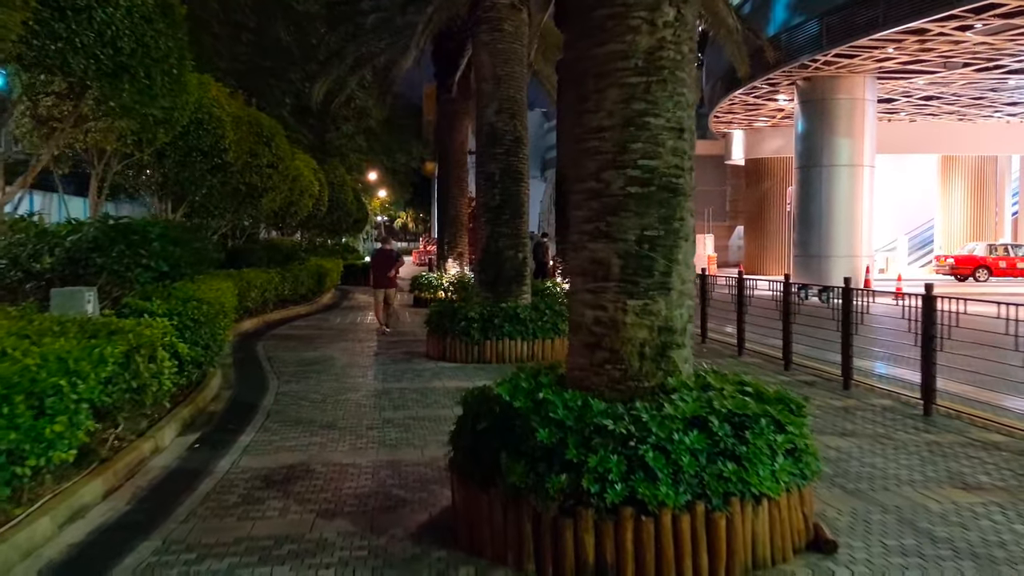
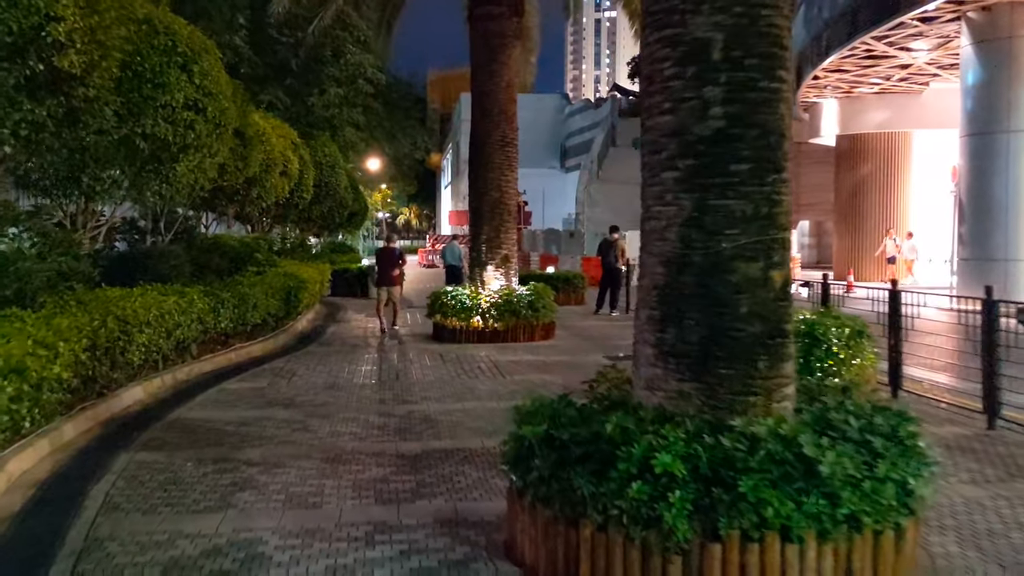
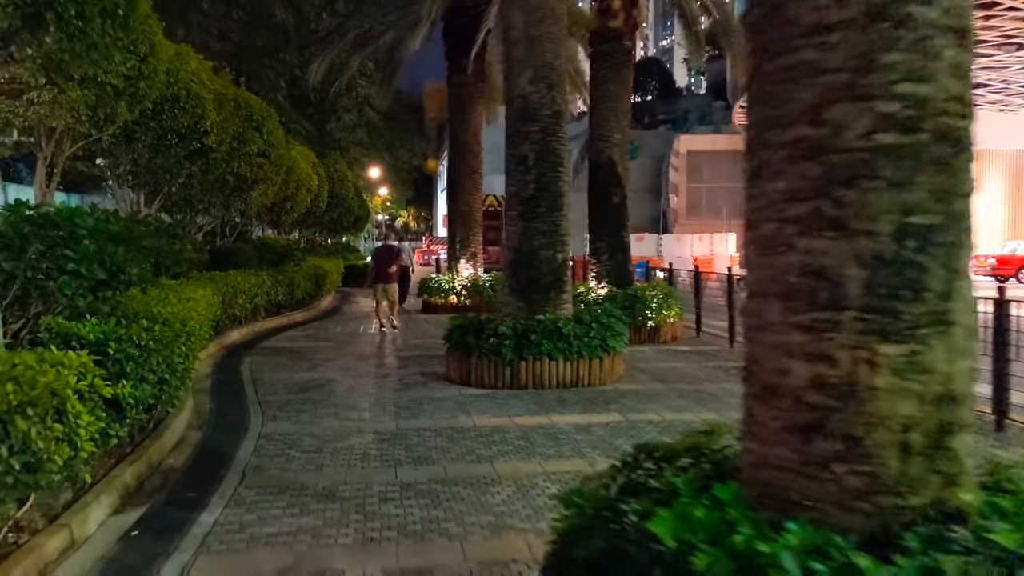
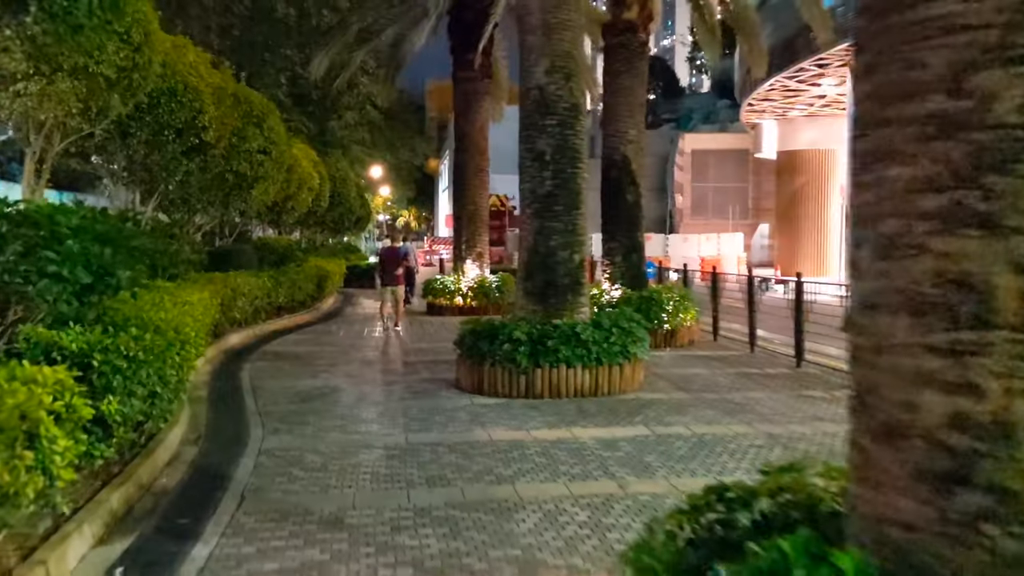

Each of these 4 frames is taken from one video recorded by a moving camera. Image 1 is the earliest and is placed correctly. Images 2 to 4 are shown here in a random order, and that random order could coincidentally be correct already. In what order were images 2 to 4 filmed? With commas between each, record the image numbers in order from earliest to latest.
3, 4, 2
